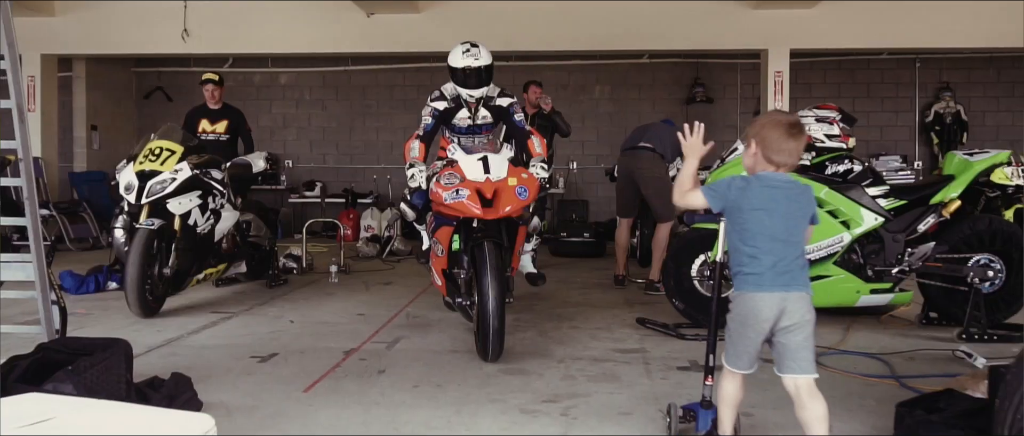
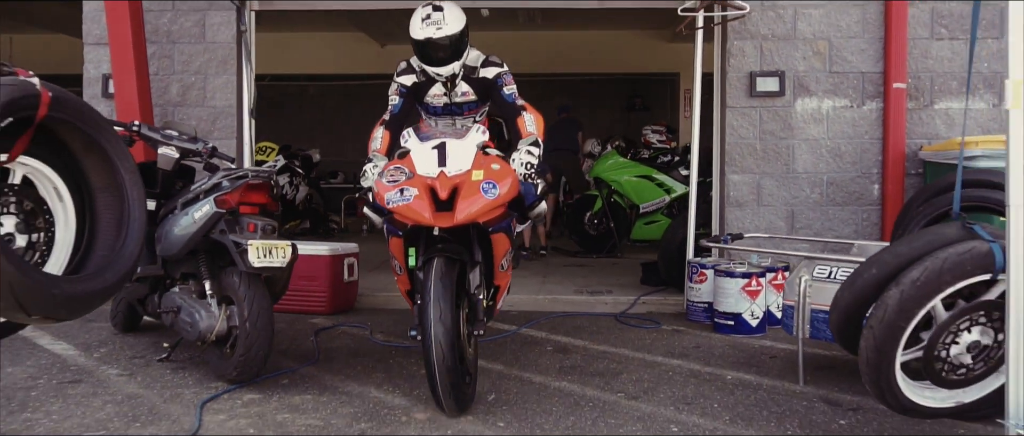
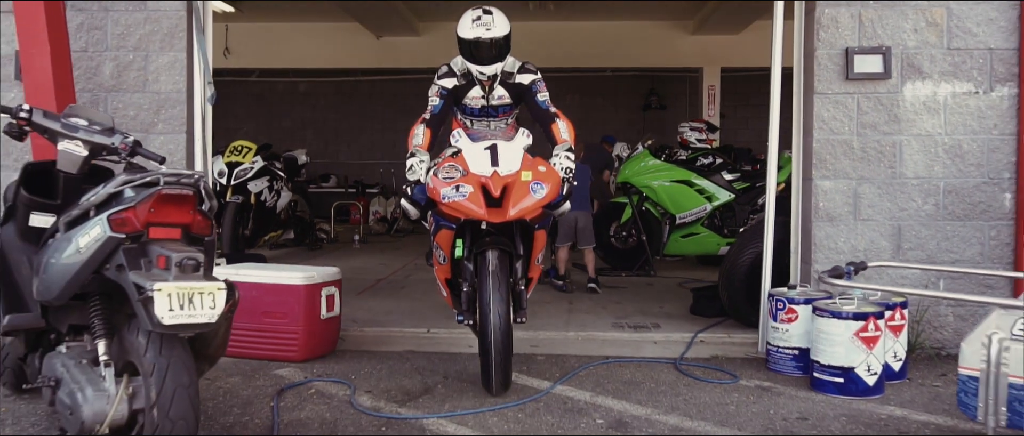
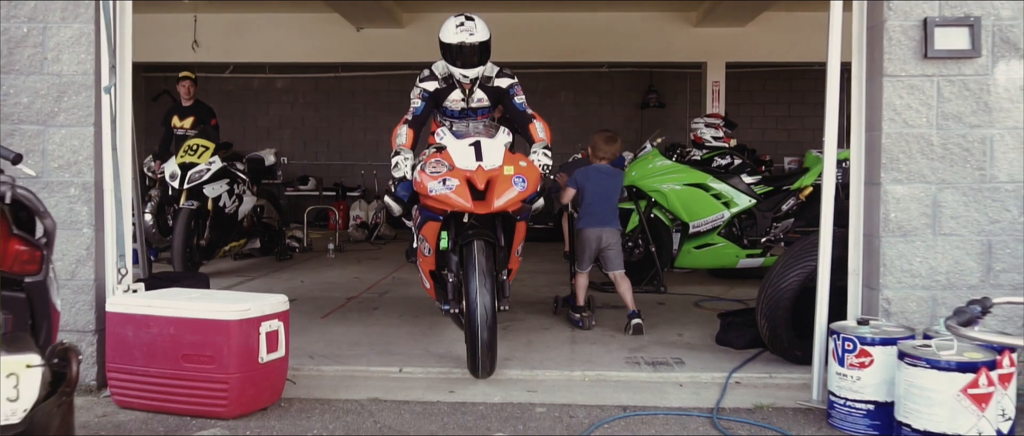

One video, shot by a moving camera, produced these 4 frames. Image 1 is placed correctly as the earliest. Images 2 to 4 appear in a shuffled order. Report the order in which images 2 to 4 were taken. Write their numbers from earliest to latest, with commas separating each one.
4, 3, 2
